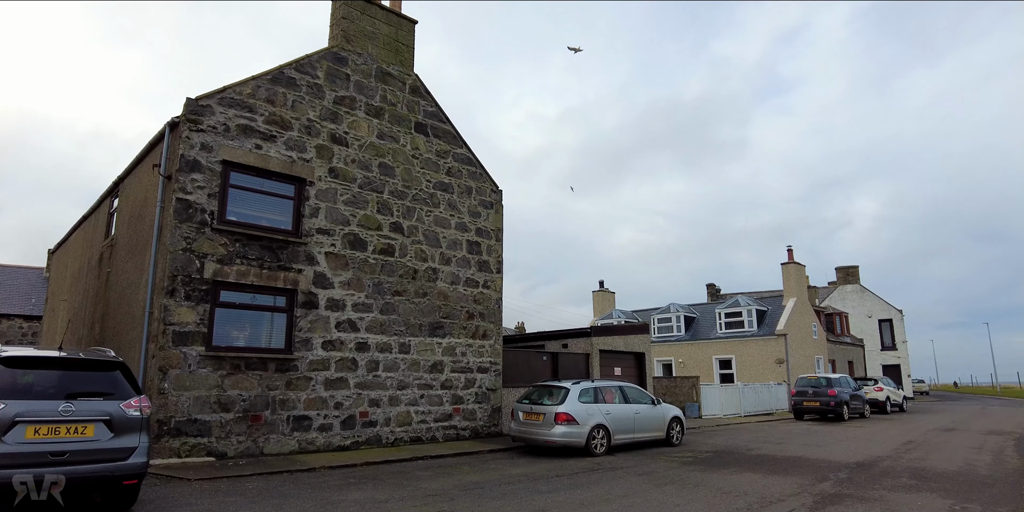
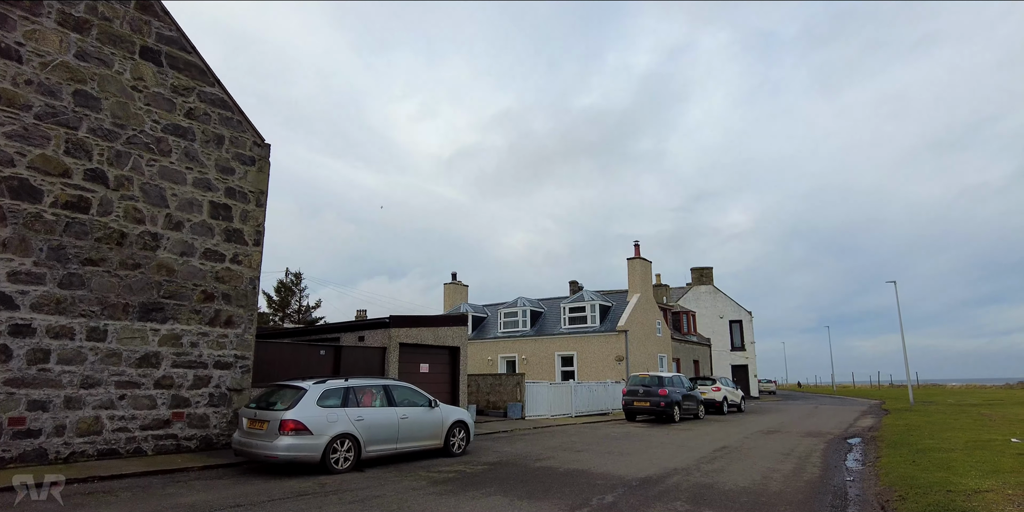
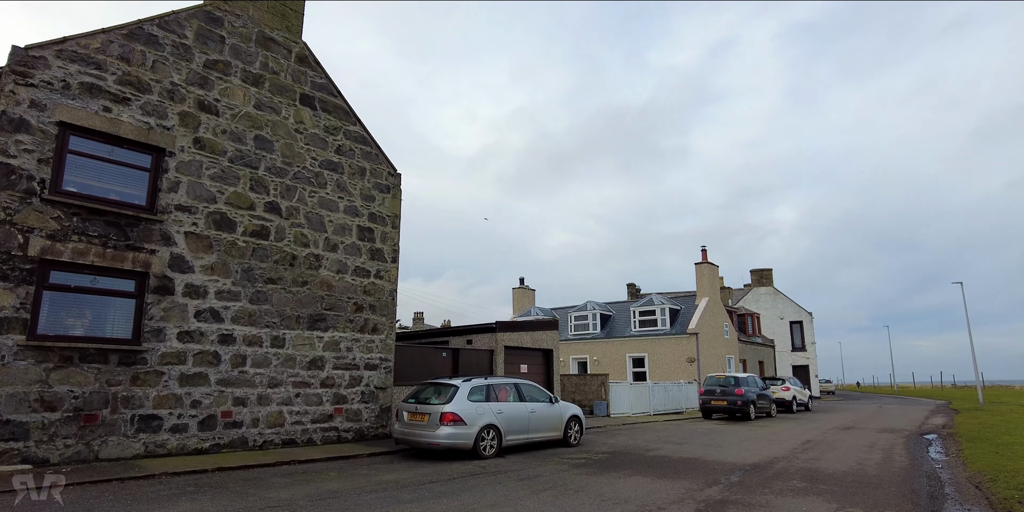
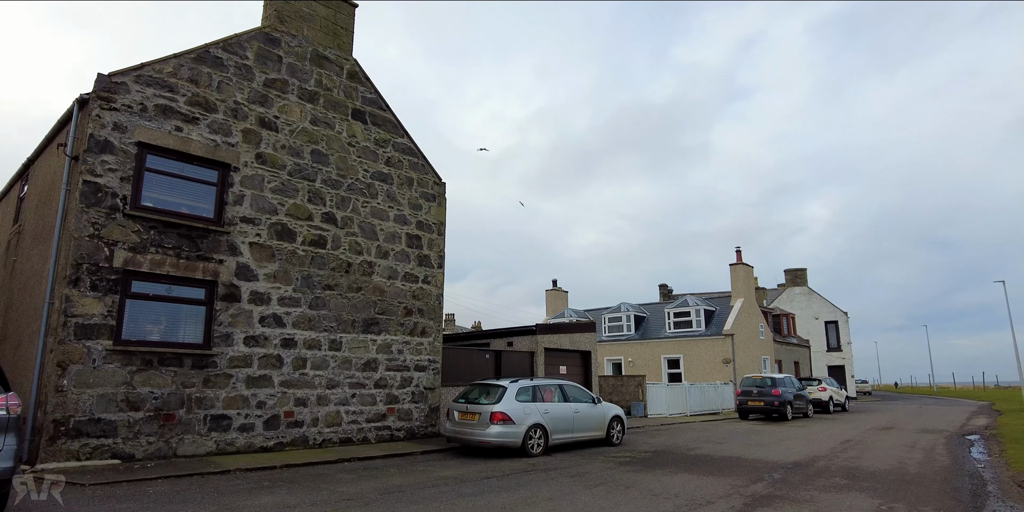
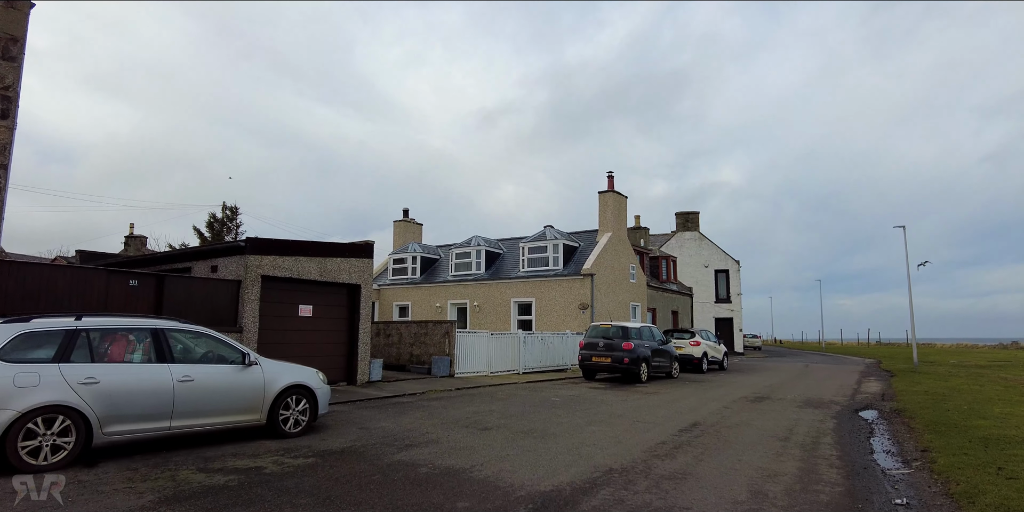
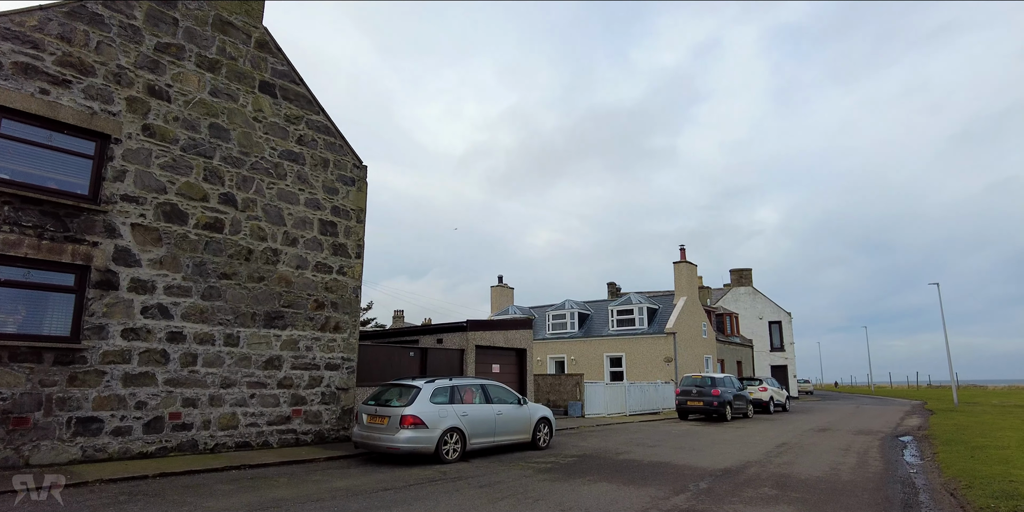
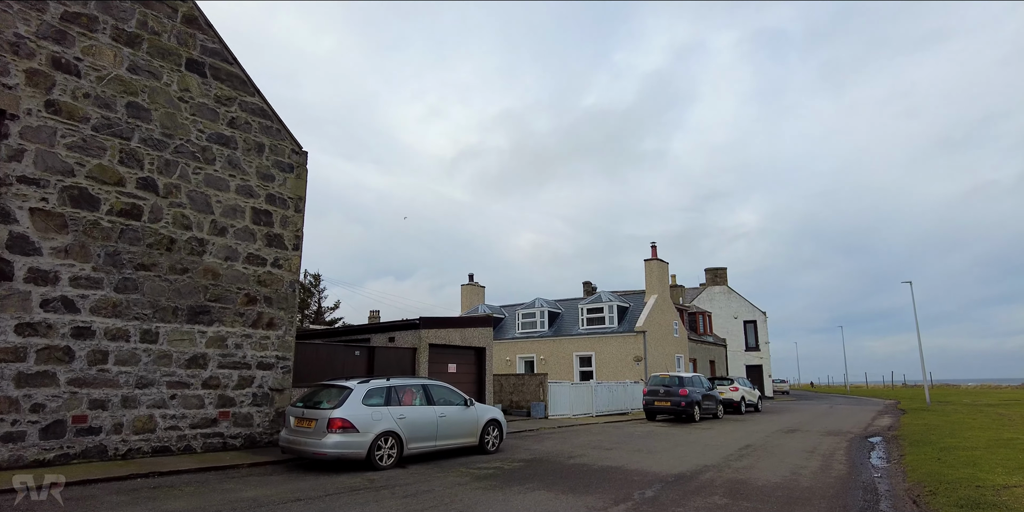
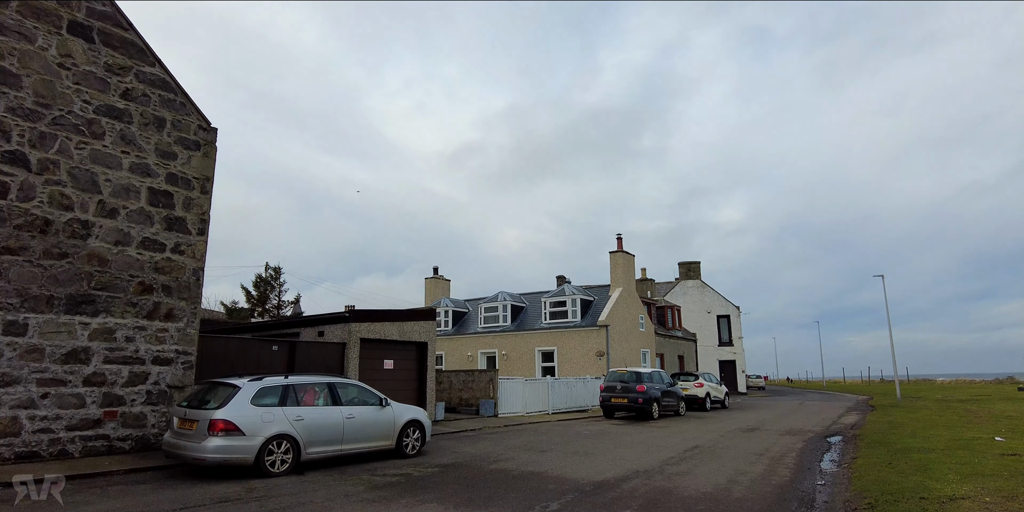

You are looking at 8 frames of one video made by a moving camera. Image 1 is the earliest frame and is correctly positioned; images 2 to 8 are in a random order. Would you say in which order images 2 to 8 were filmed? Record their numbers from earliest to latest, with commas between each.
4, 3, 6, 7, 2, 8, 5
